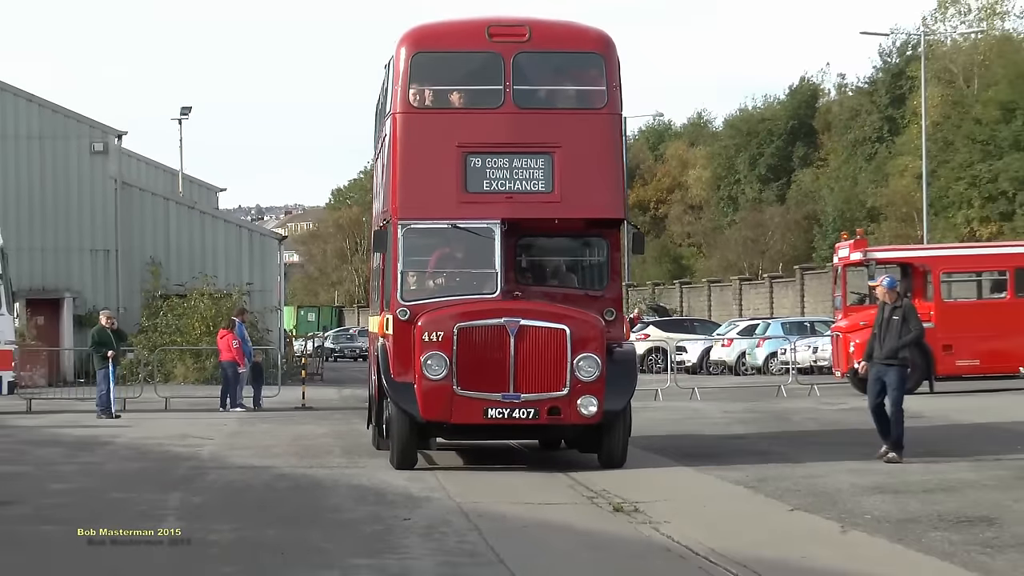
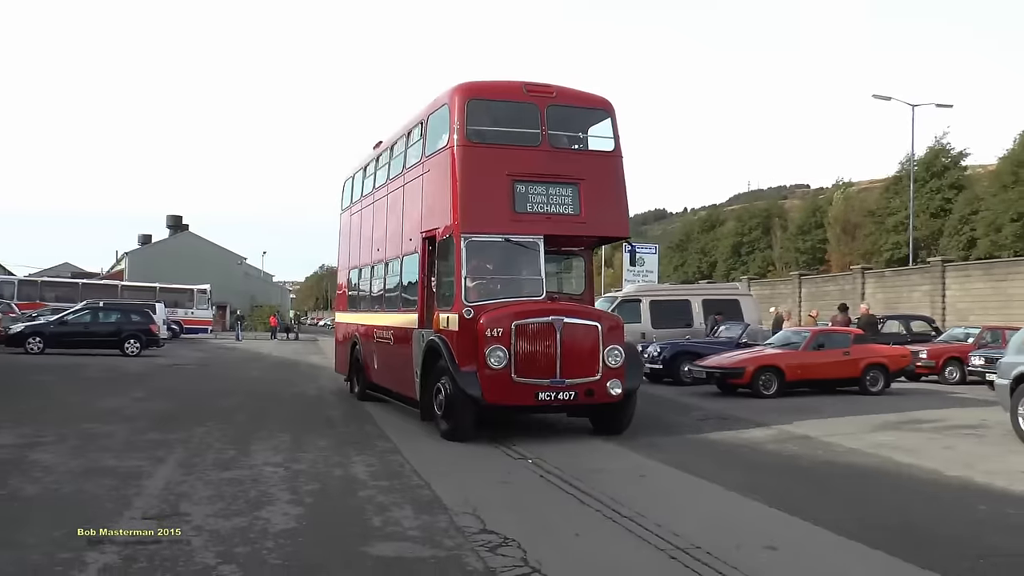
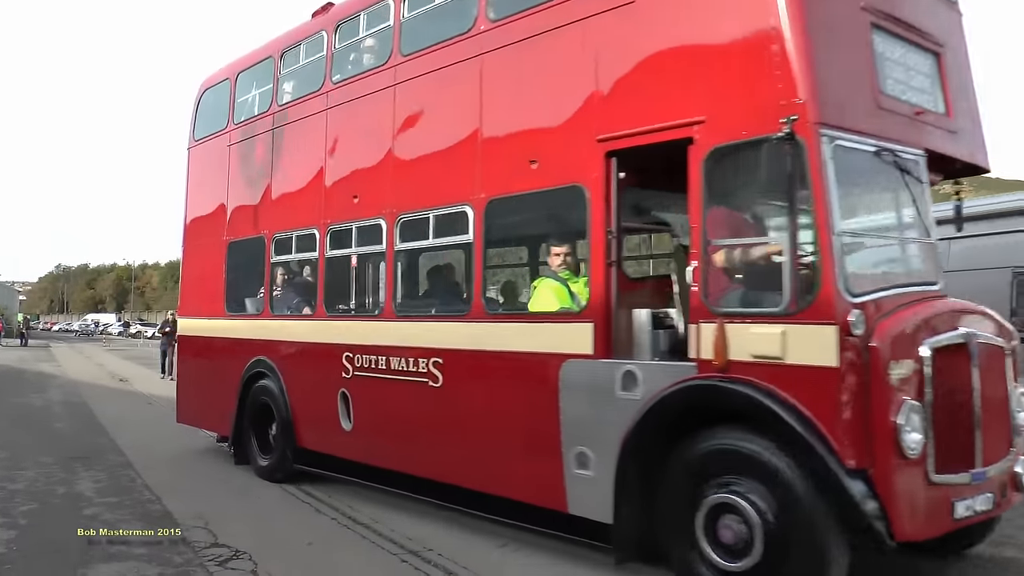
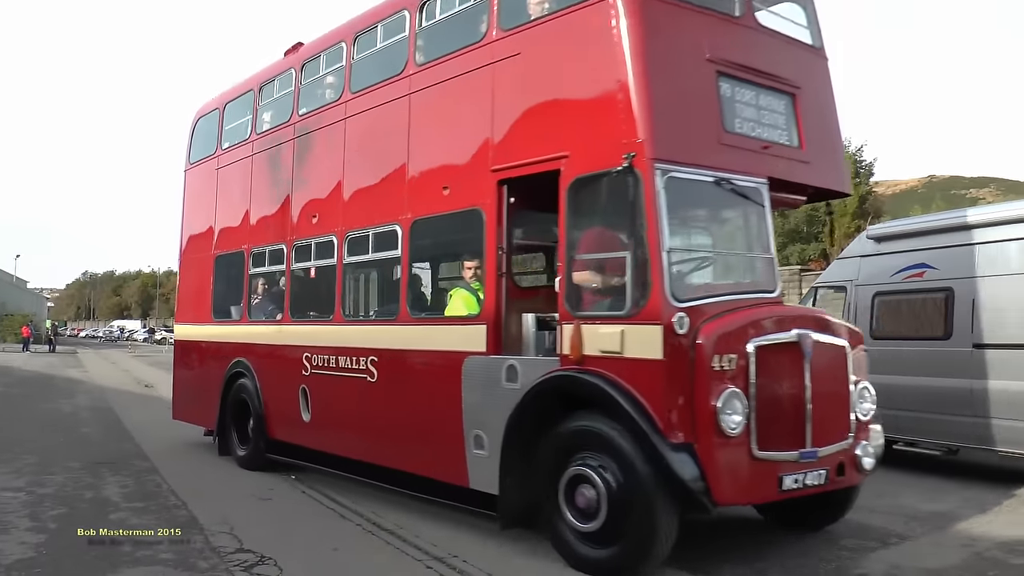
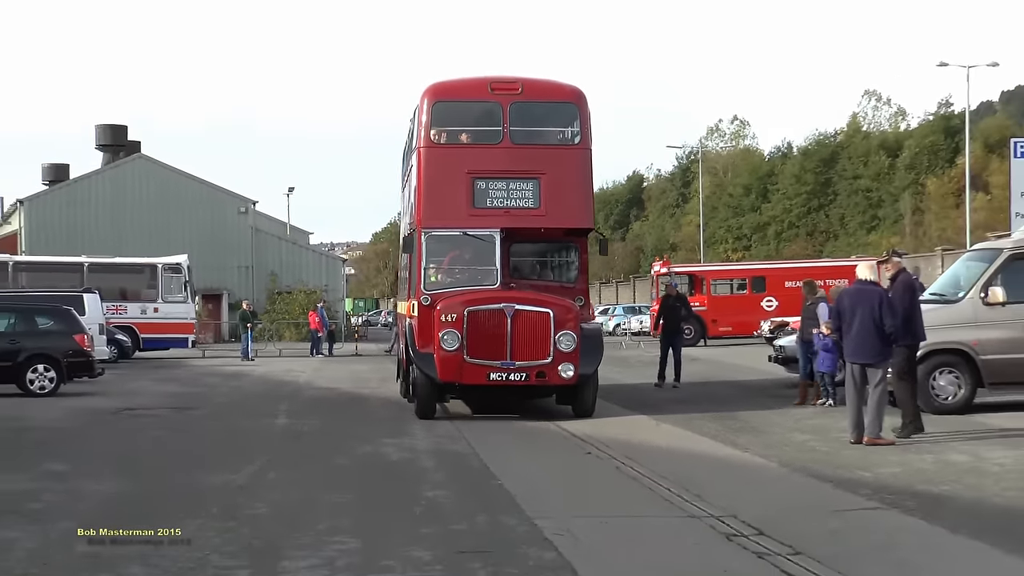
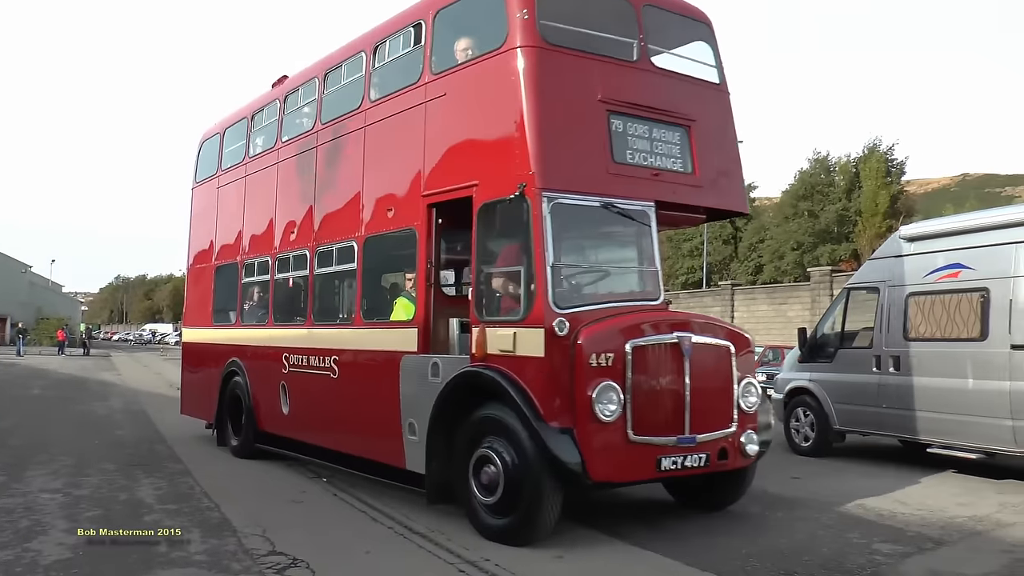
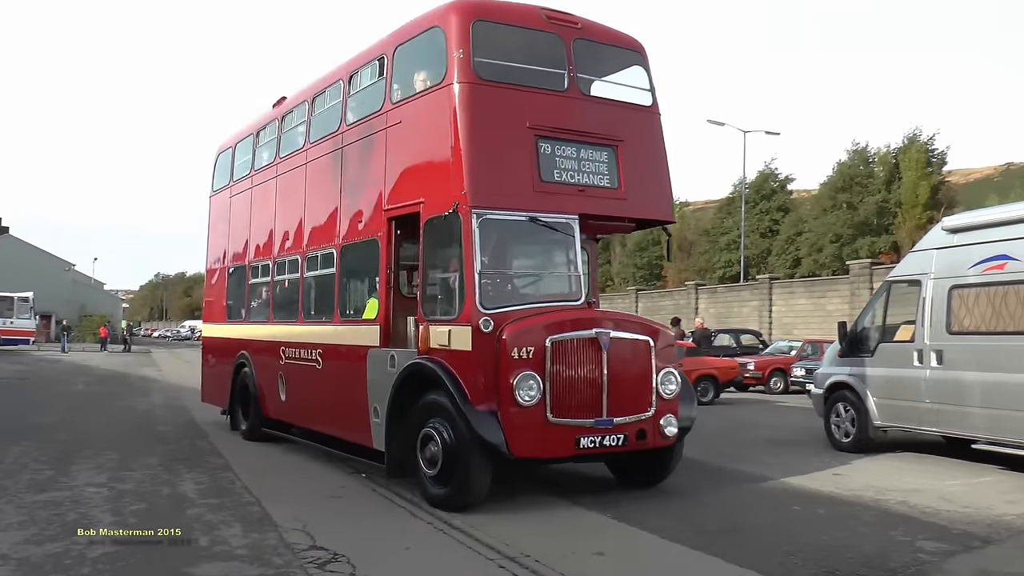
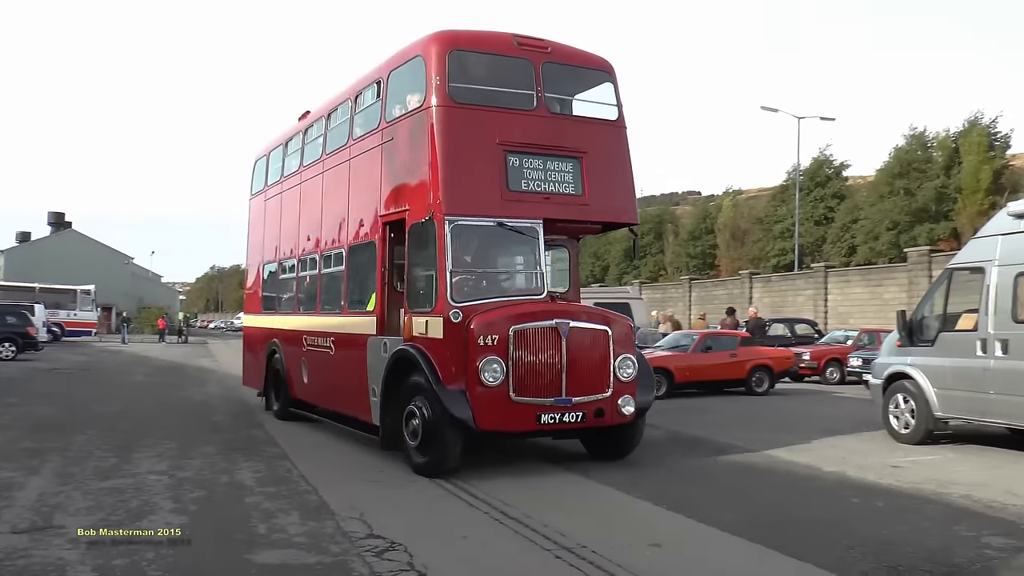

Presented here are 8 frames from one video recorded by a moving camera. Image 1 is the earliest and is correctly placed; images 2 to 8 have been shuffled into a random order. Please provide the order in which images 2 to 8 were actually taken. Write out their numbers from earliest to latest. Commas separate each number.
5, 2, 8, 7, 6, 4, 3
